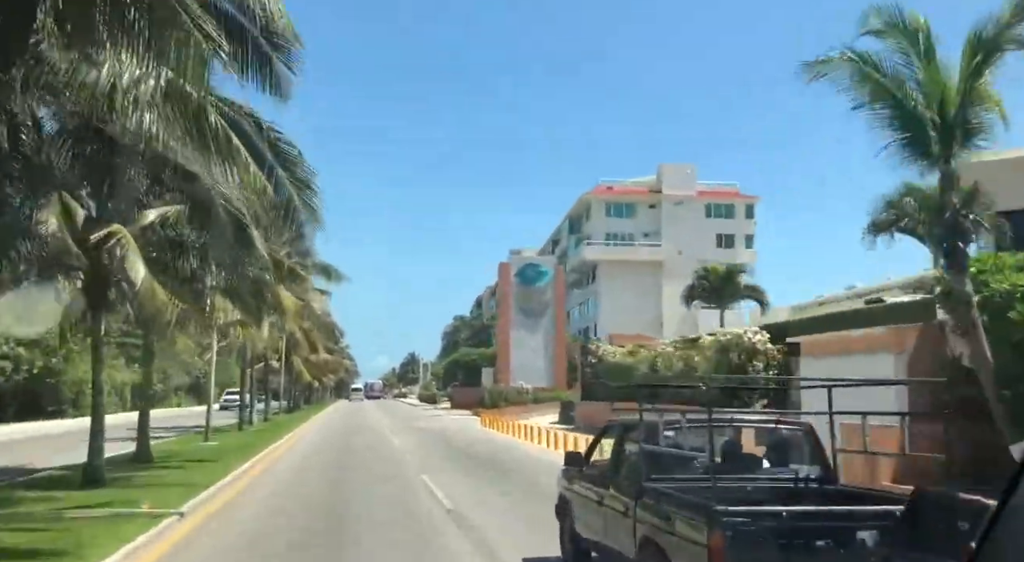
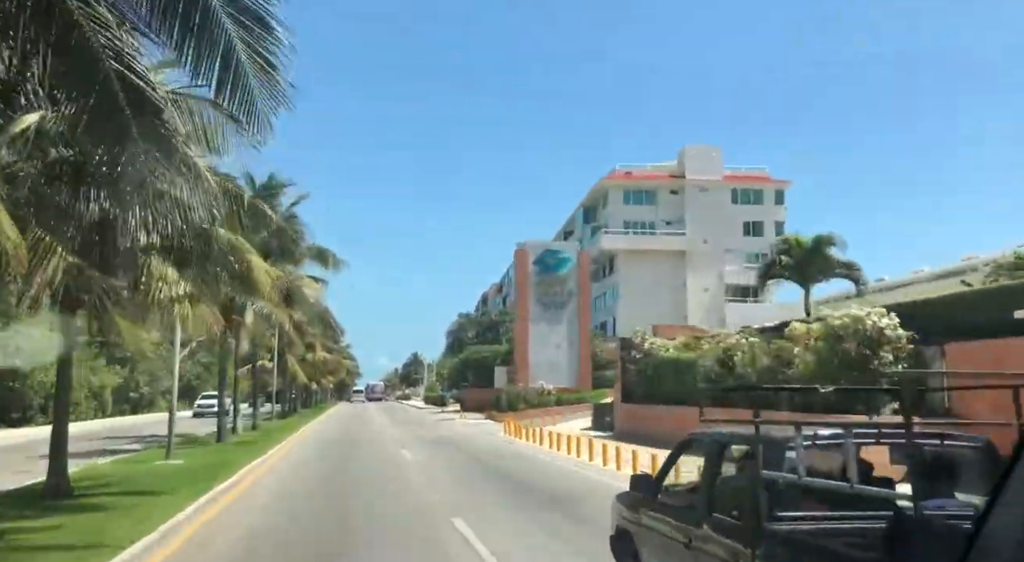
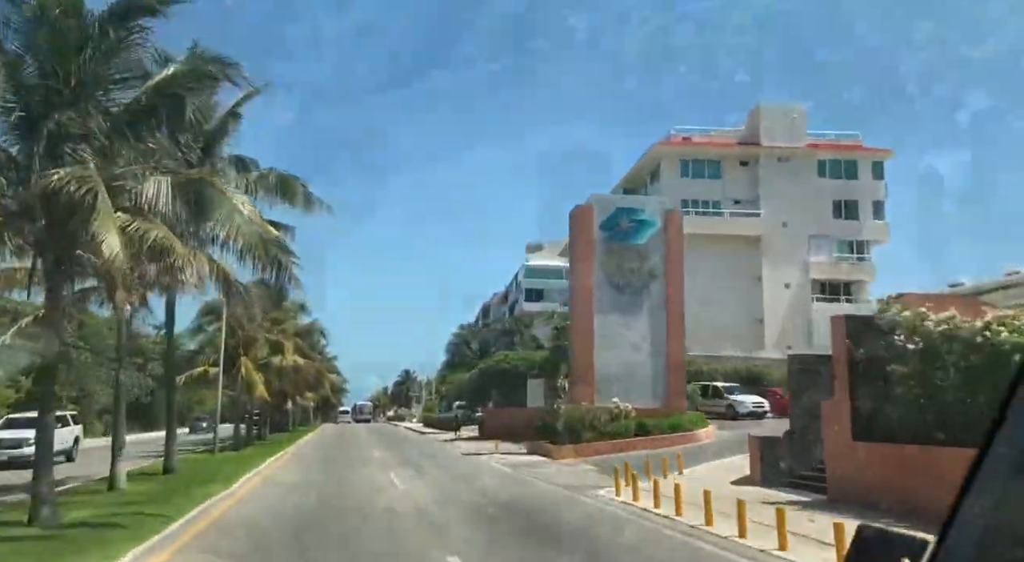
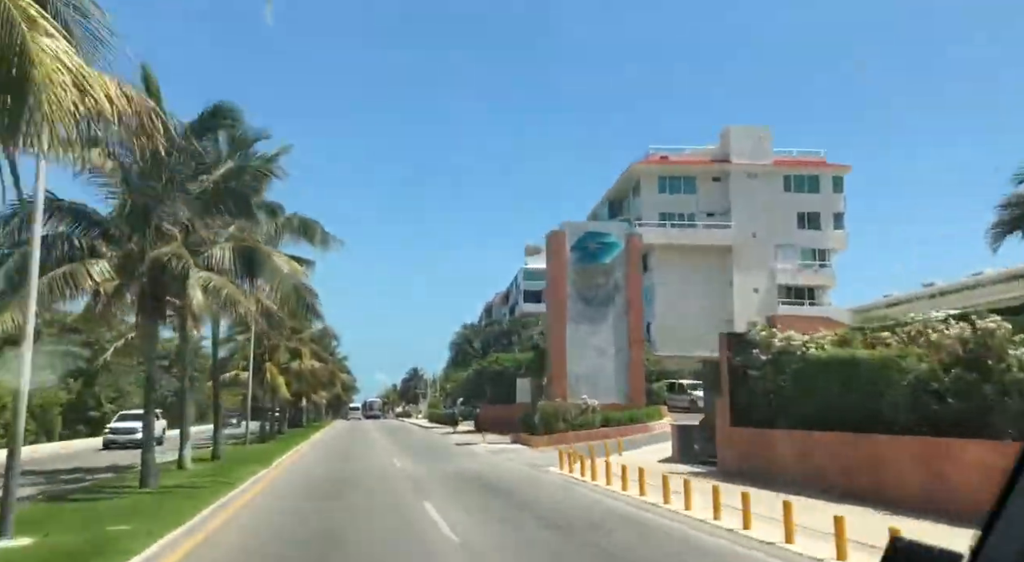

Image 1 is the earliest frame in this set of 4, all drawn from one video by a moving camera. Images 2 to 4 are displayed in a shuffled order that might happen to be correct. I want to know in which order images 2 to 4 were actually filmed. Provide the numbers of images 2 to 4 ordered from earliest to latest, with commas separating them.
2, 4, 3
